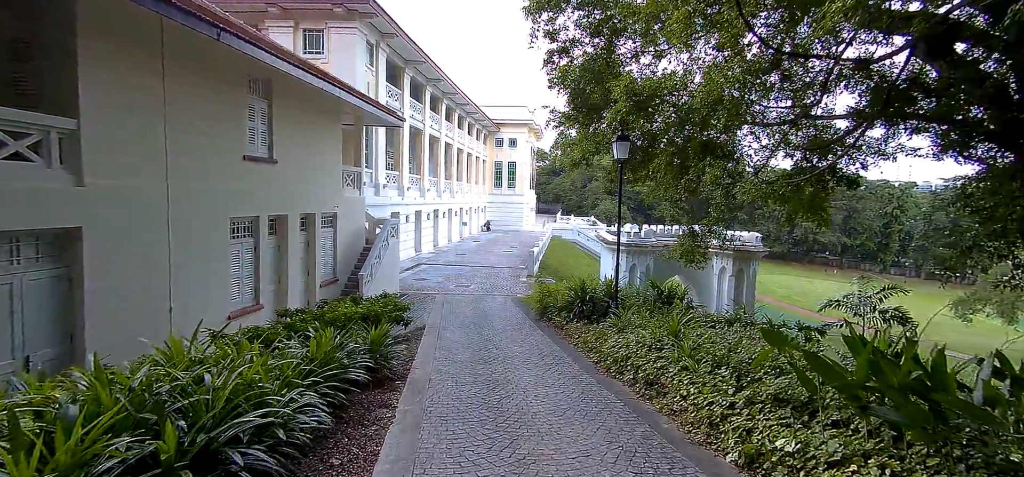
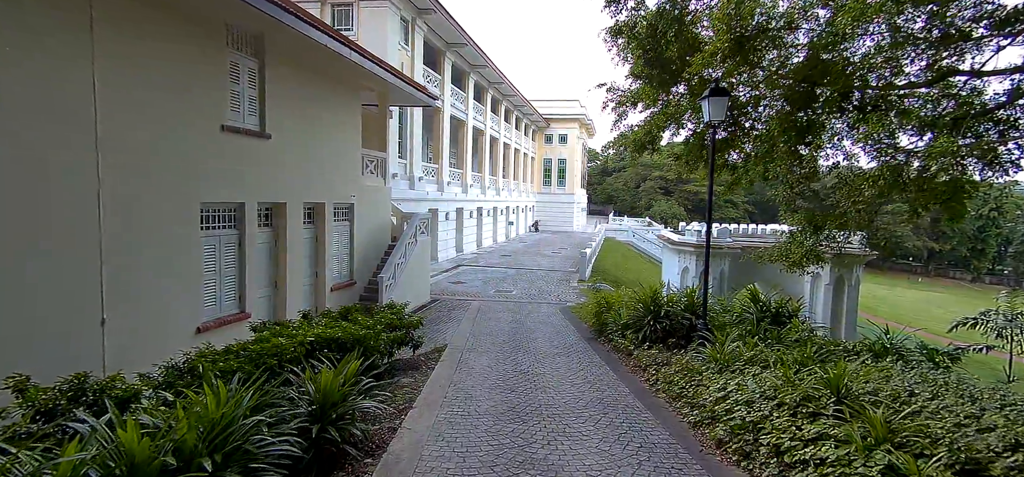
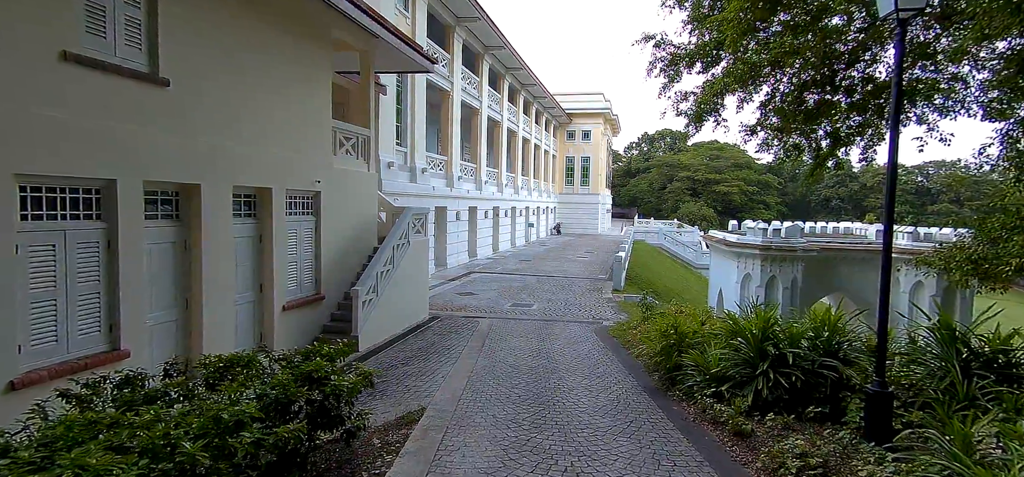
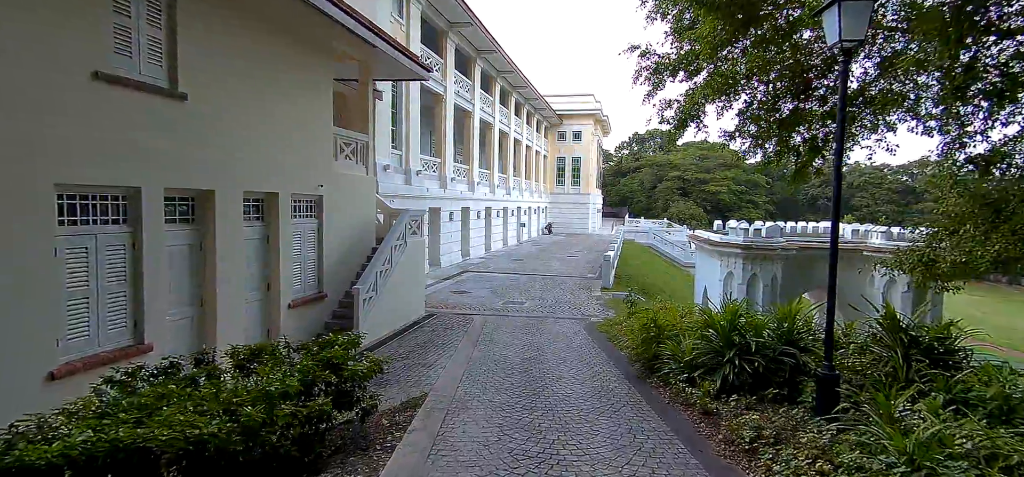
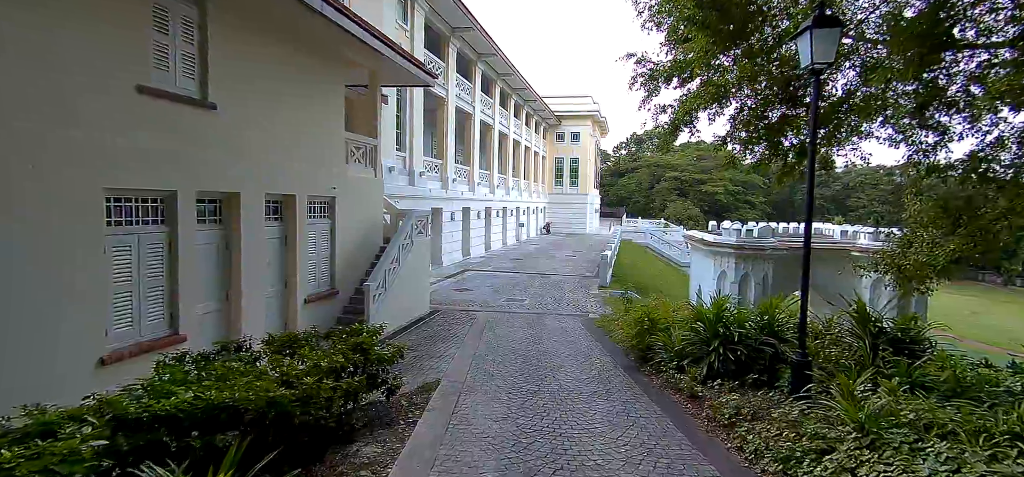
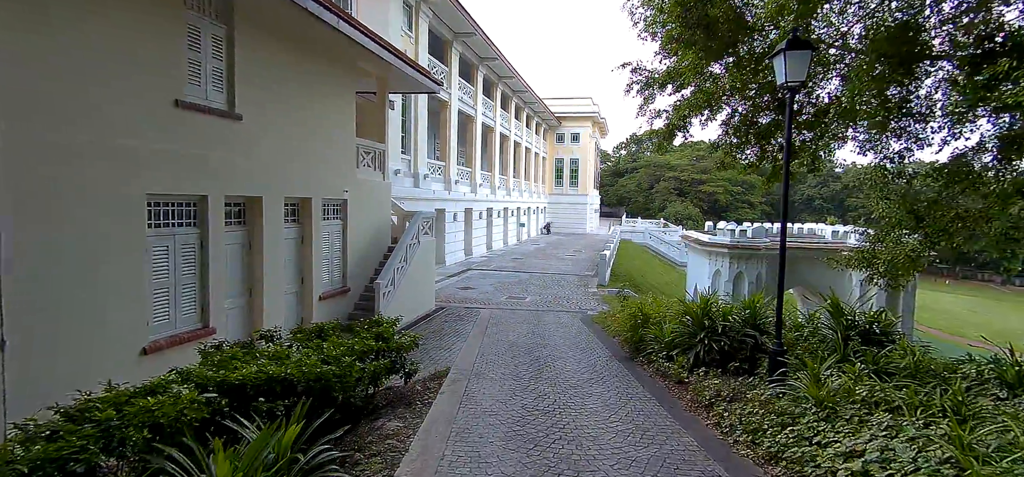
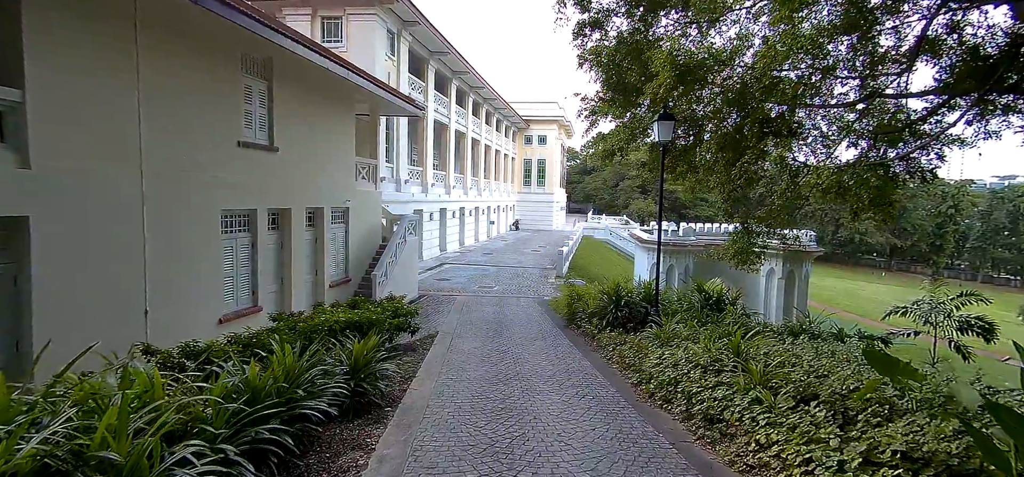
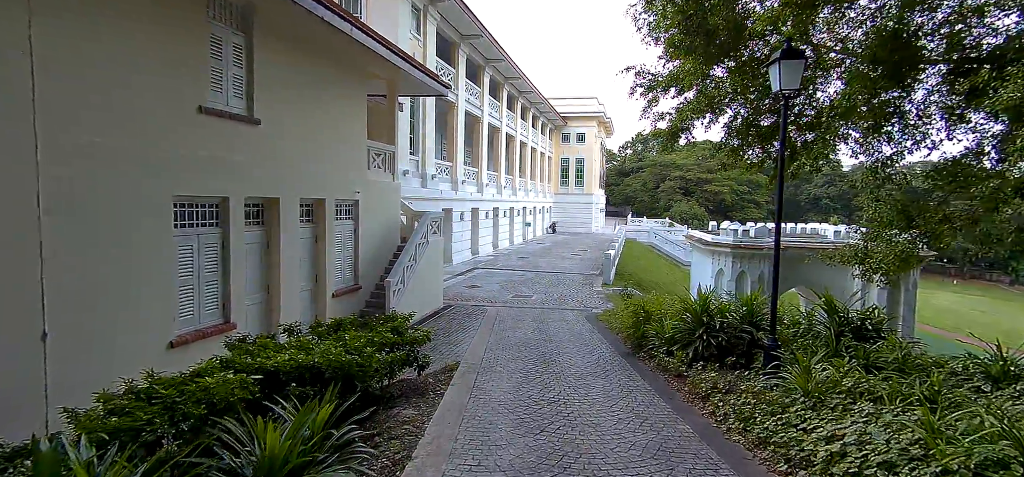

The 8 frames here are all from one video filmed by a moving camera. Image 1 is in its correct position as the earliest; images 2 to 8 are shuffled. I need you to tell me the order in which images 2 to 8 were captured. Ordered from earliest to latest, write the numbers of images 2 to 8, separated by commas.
7, 2, 8, 6, 5, 4, 3
